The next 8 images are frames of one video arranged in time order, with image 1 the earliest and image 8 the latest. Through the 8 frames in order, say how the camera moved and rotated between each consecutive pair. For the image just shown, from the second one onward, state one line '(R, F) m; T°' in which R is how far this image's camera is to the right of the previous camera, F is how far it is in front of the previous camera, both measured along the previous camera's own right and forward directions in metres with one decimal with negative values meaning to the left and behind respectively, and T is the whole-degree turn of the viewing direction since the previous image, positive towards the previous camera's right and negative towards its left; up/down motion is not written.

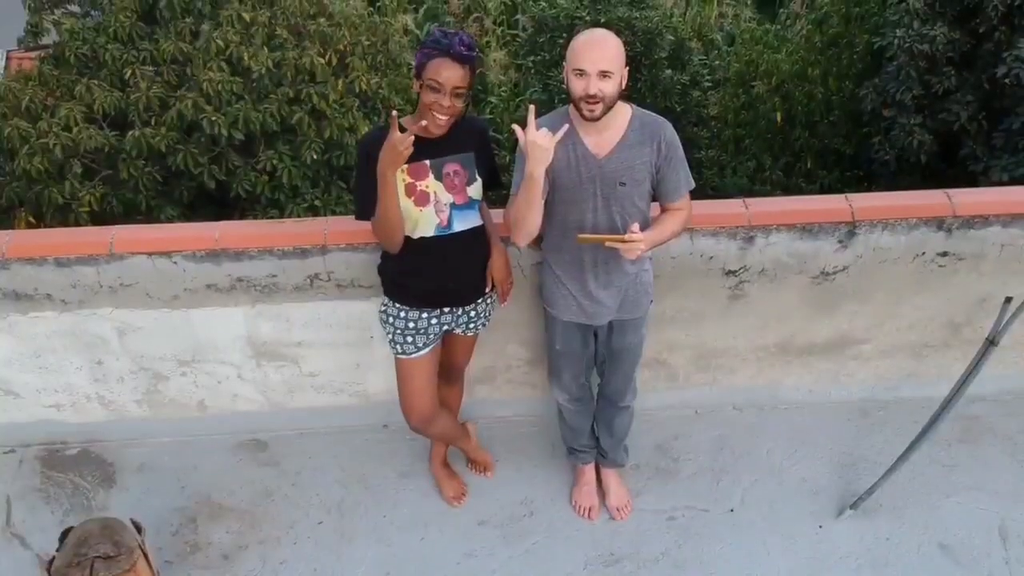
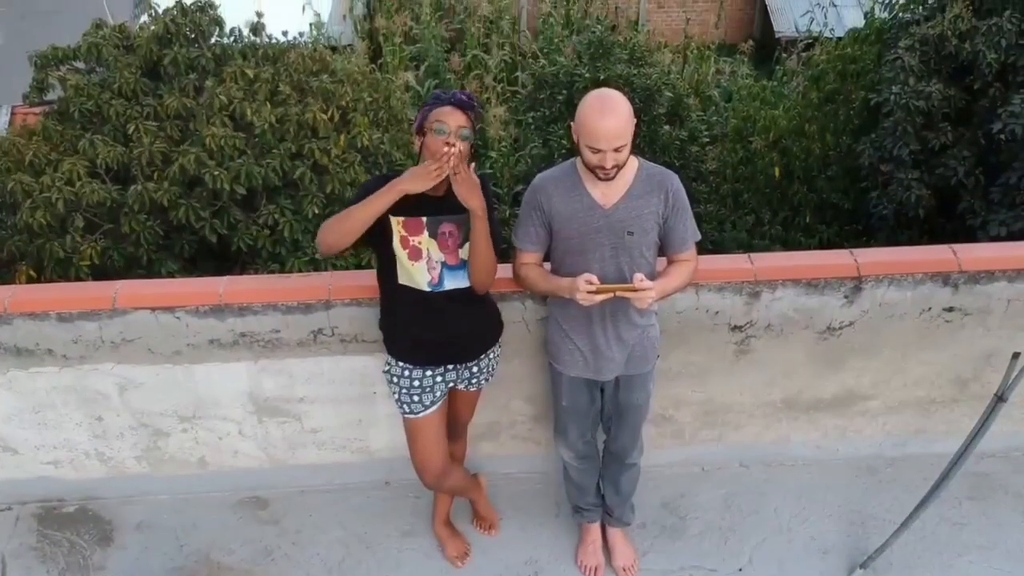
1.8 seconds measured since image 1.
(0.0, 0.0) m; 0°
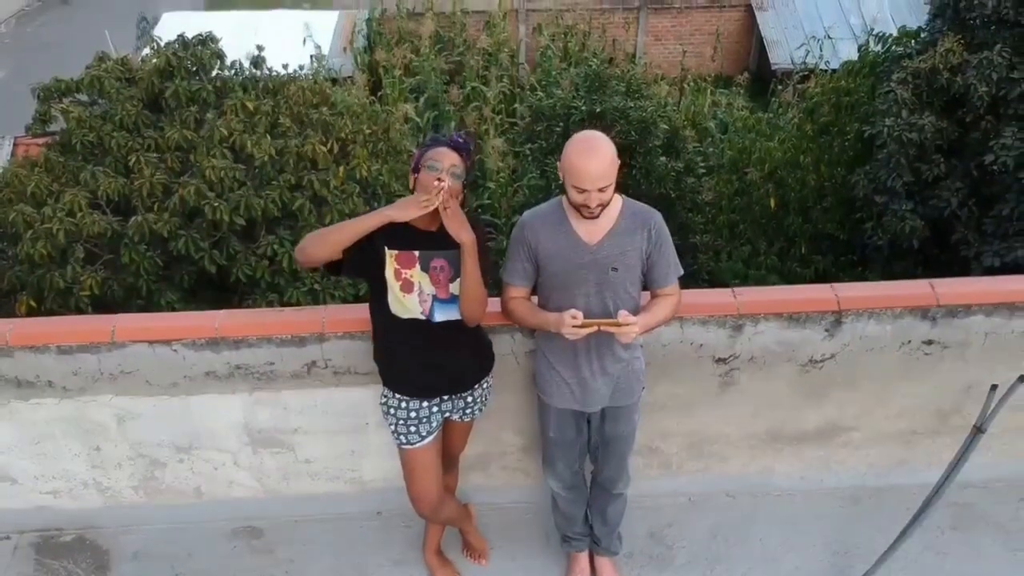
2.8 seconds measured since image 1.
(0.0, -0.1) m; 0°
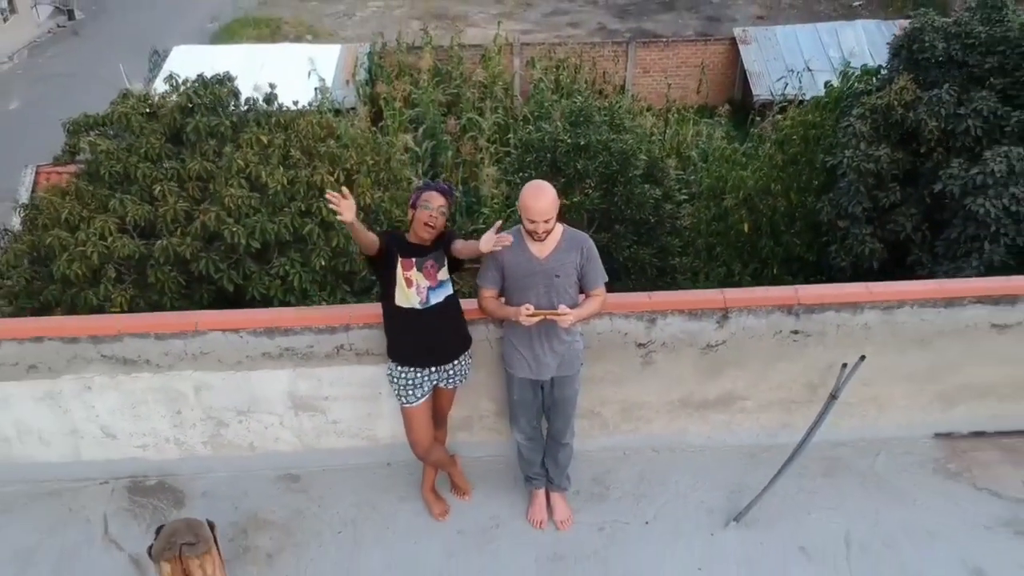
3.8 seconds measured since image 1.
(+0.1, -0.8) m; 0°
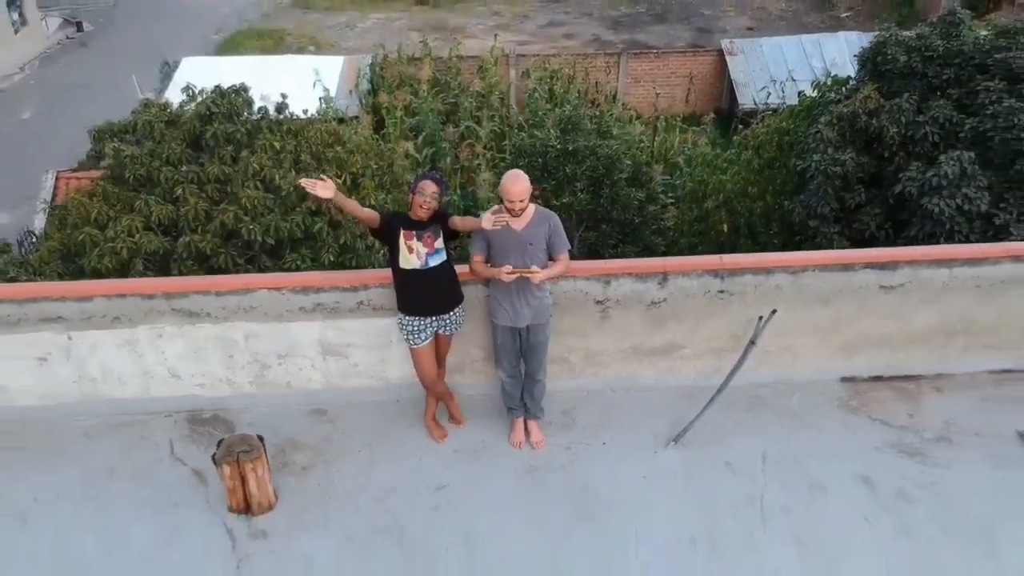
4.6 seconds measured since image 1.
(+0.1, -0.8) m; 0°
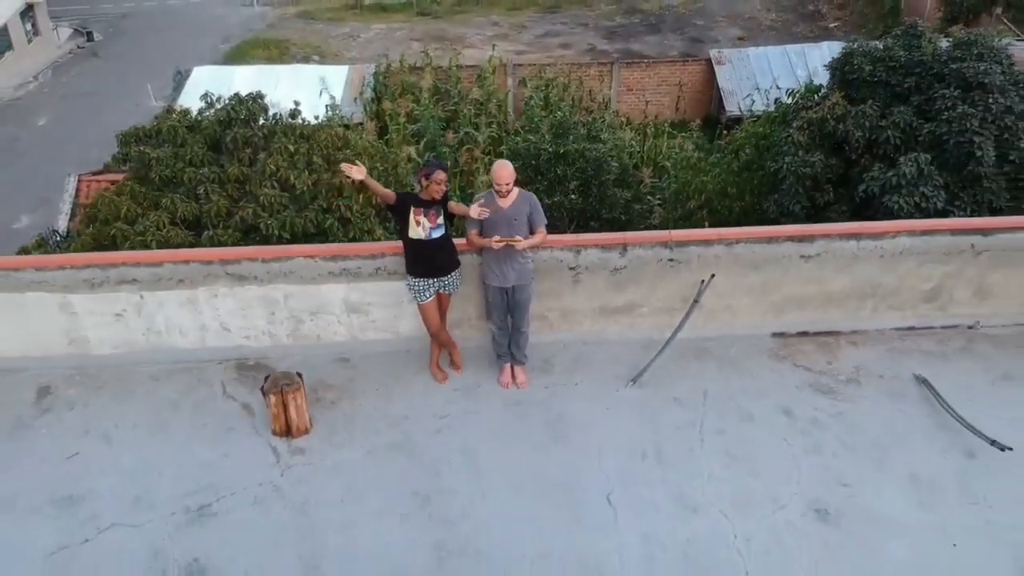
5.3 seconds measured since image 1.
(+0.1, -0.9) m; 0°
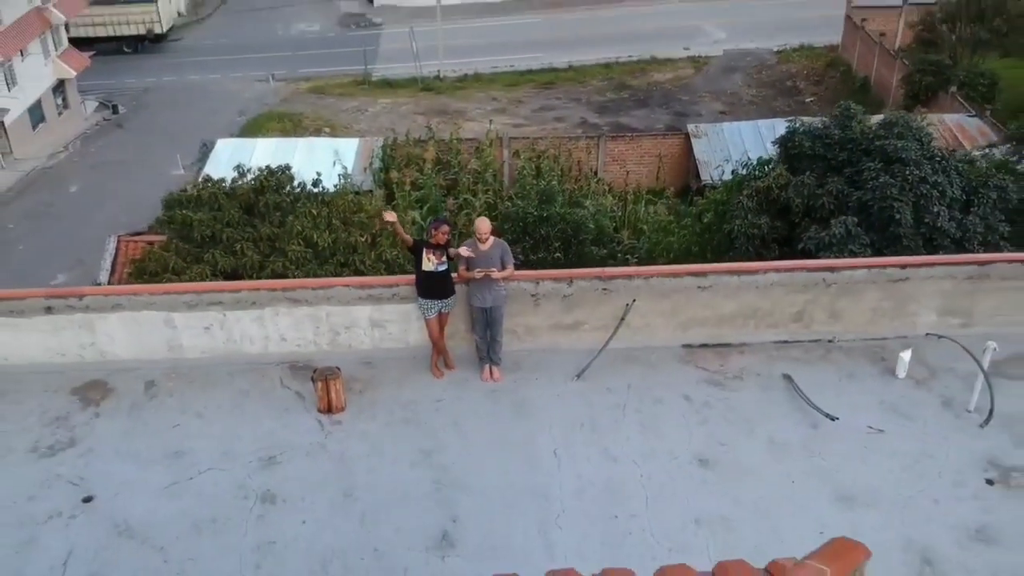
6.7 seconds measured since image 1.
(+0.2, -1.8) m; 0°
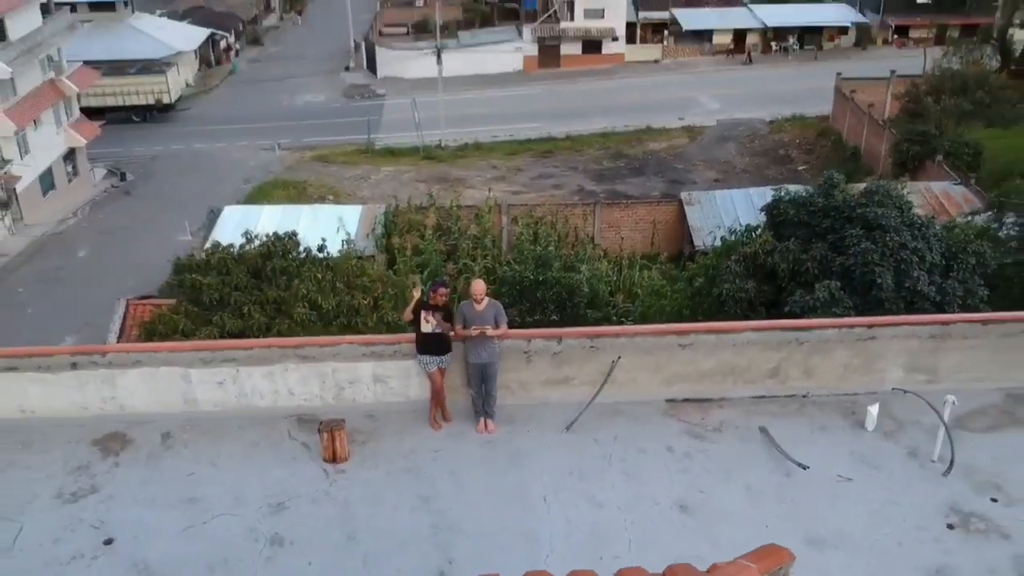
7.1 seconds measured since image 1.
(0.0, -0.5) m; 0°
